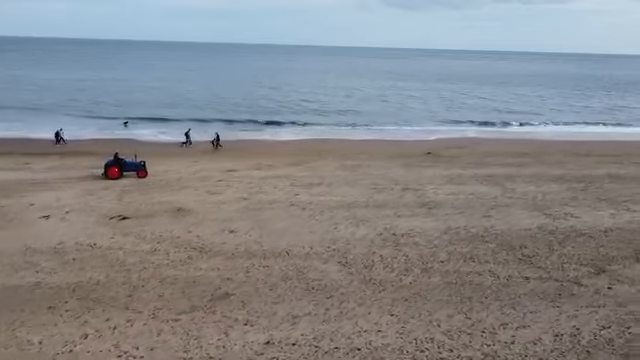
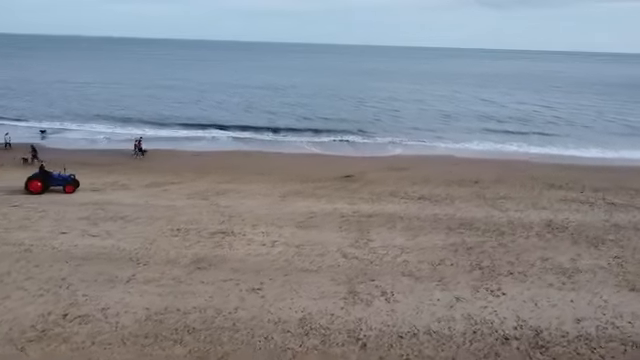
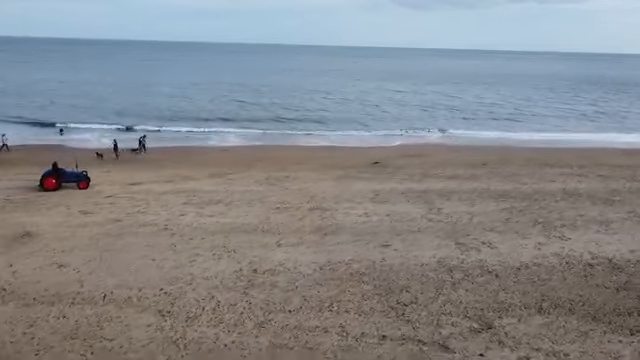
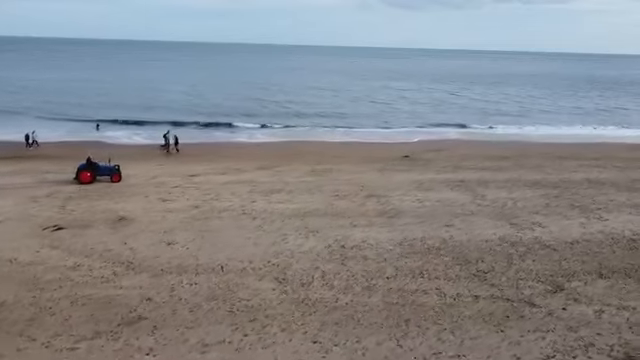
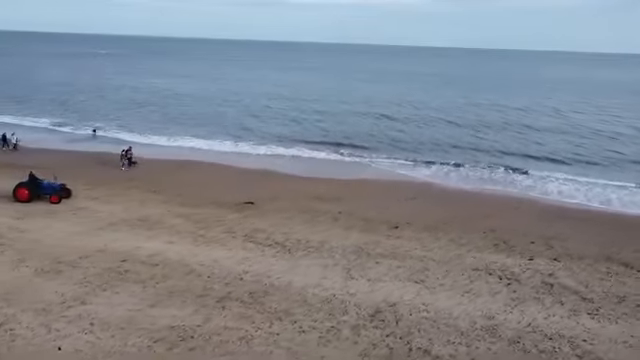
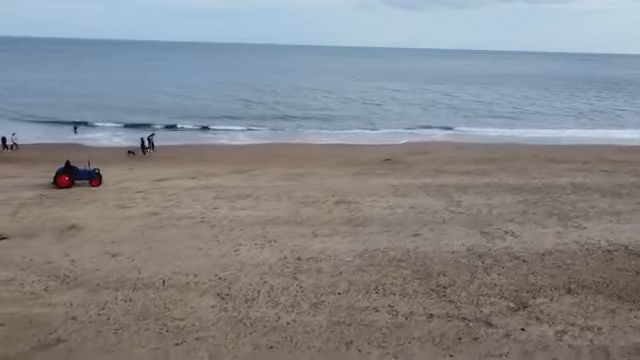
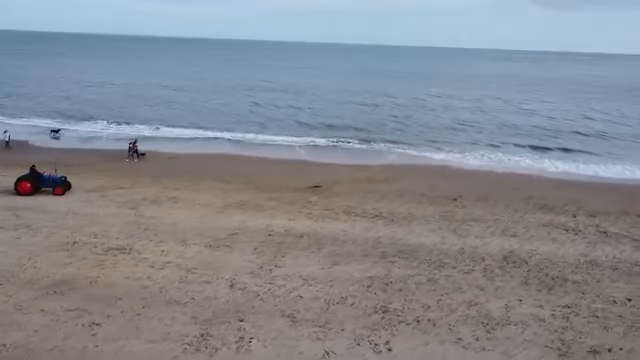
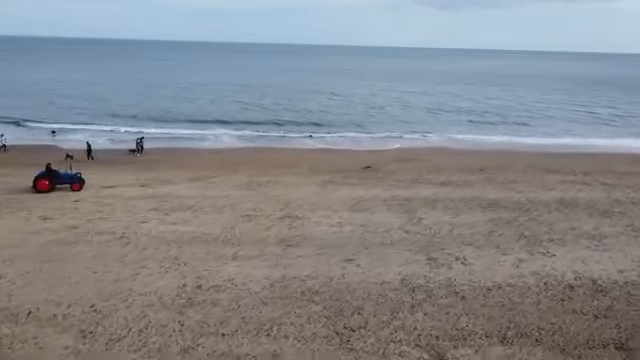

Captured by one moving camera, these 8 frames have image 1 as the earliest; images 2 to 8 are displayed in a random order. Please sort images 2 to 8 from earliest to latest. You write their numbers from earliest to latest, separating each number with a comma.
4, 6, 3, 8, 2, 7, 5
